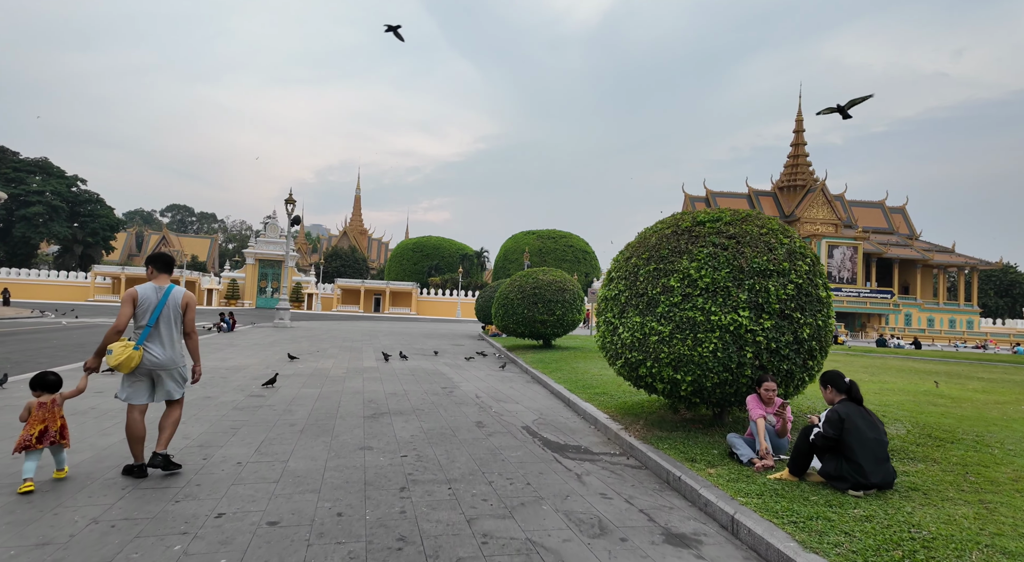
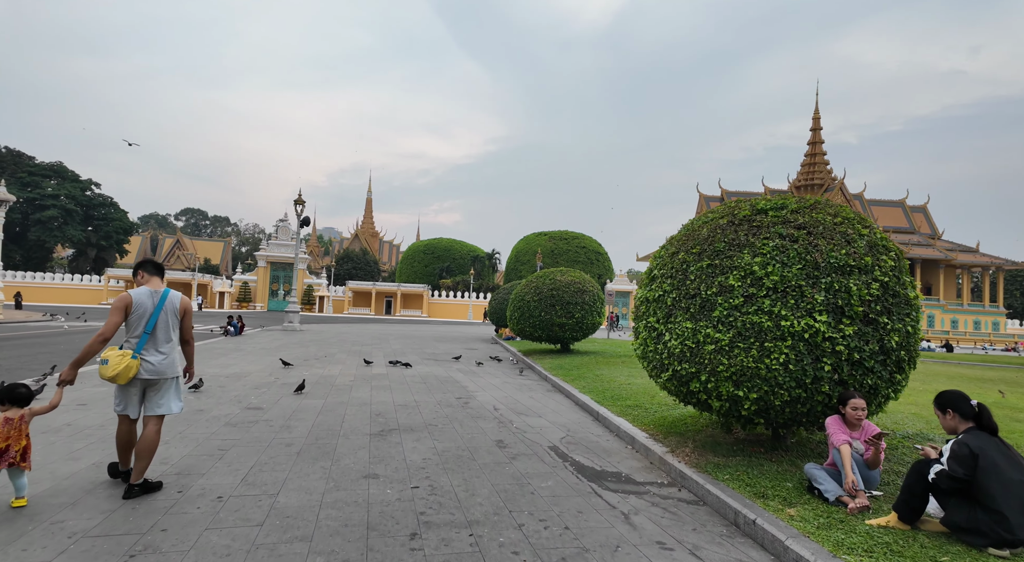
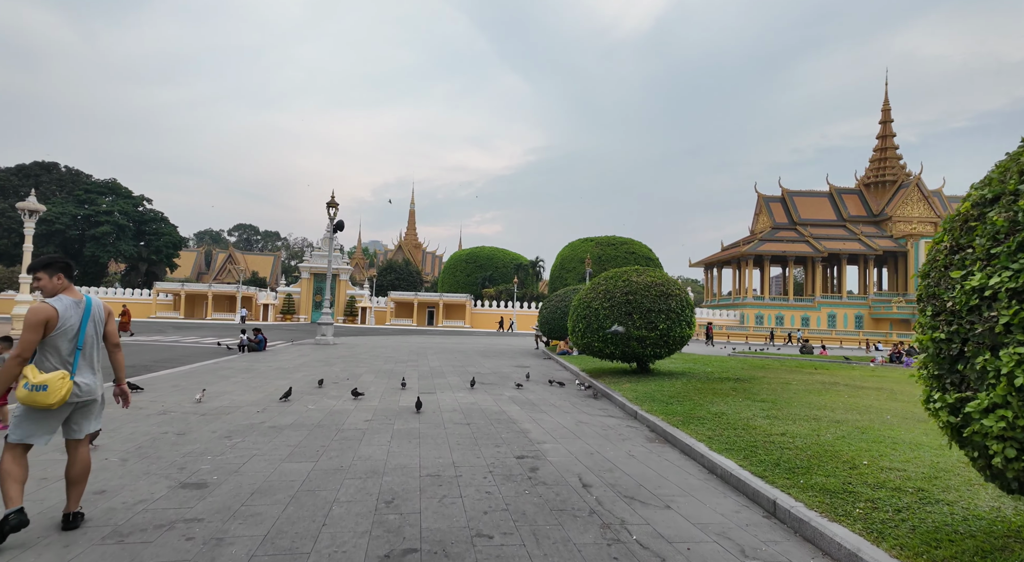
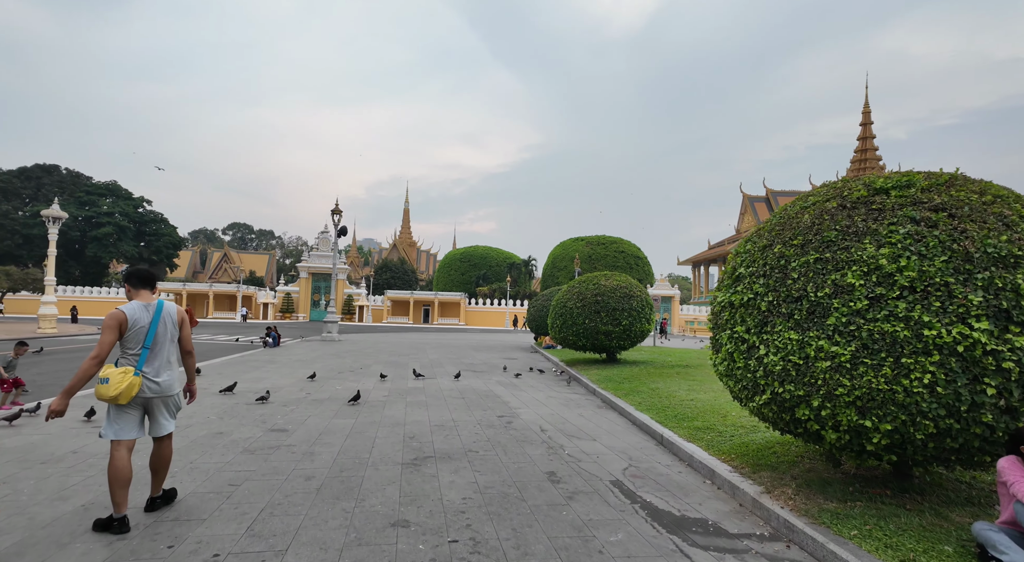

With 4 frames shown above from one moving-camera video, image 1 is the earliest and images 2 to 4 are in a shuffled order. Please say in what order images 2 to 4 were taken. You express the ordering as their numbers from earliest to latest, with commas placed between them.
2, 4, 3
